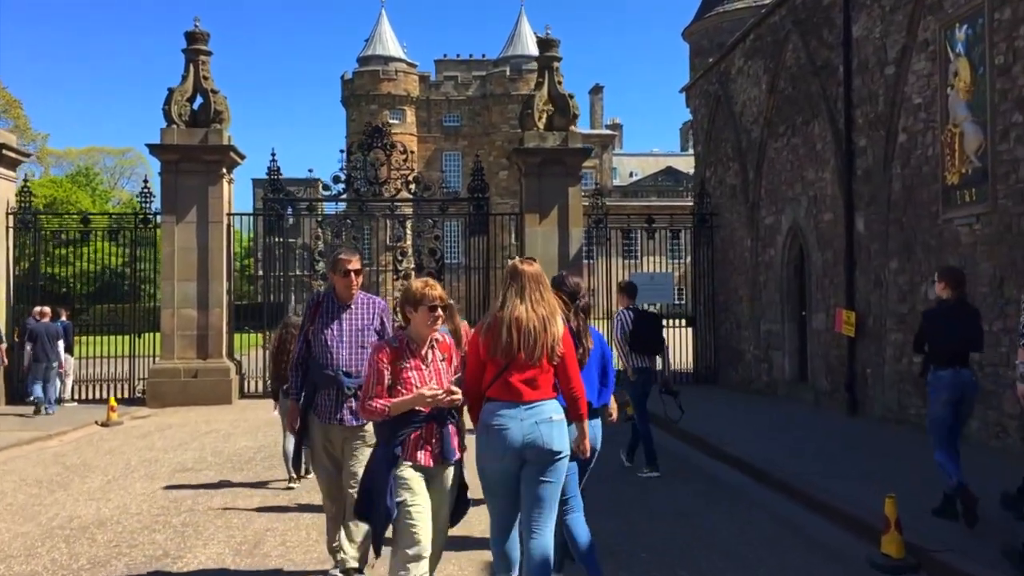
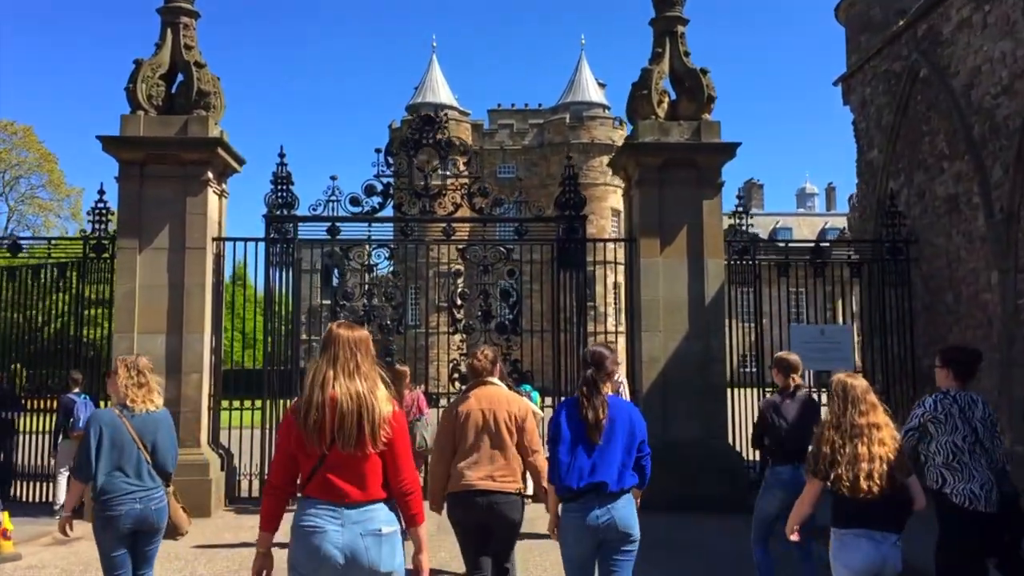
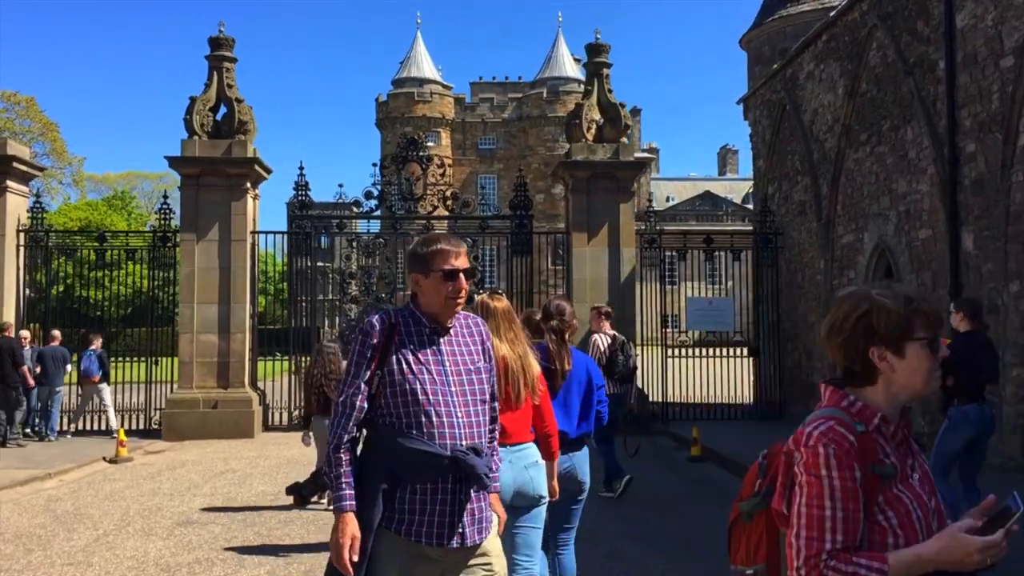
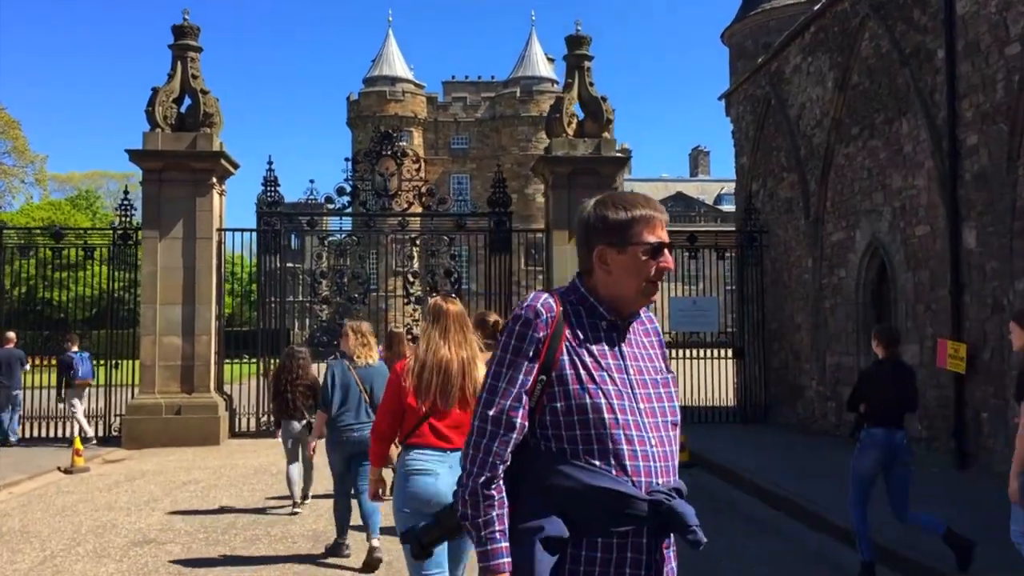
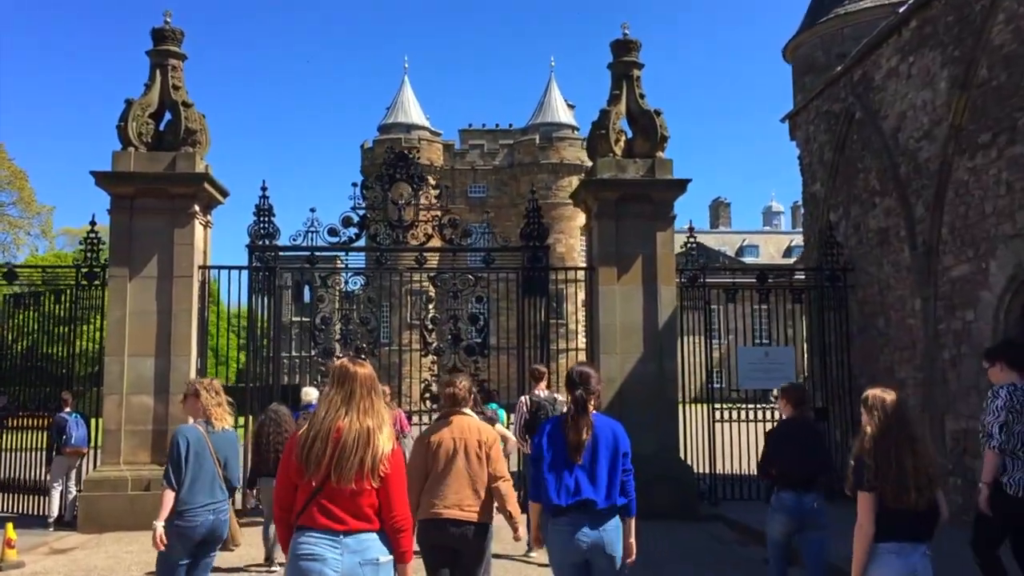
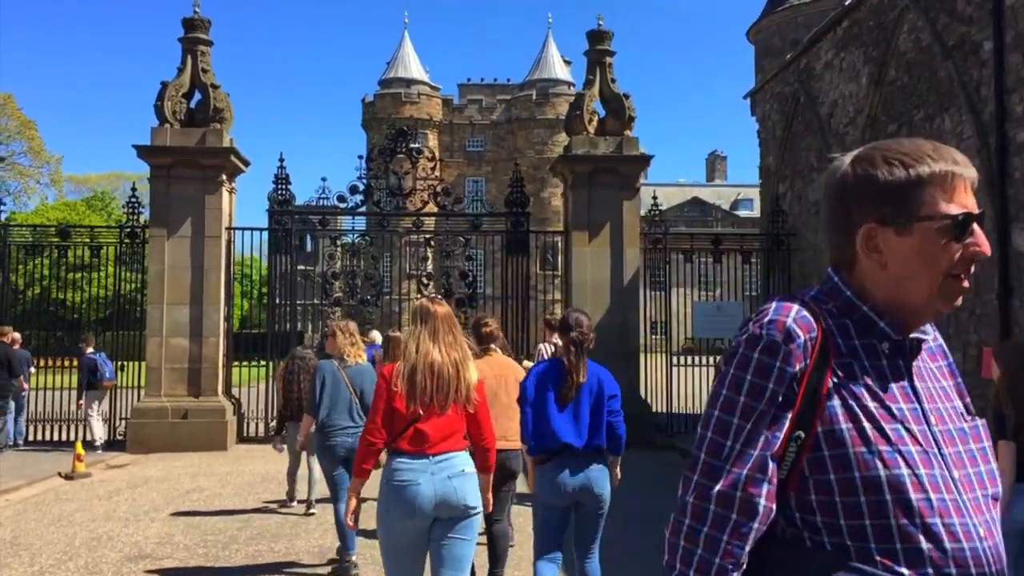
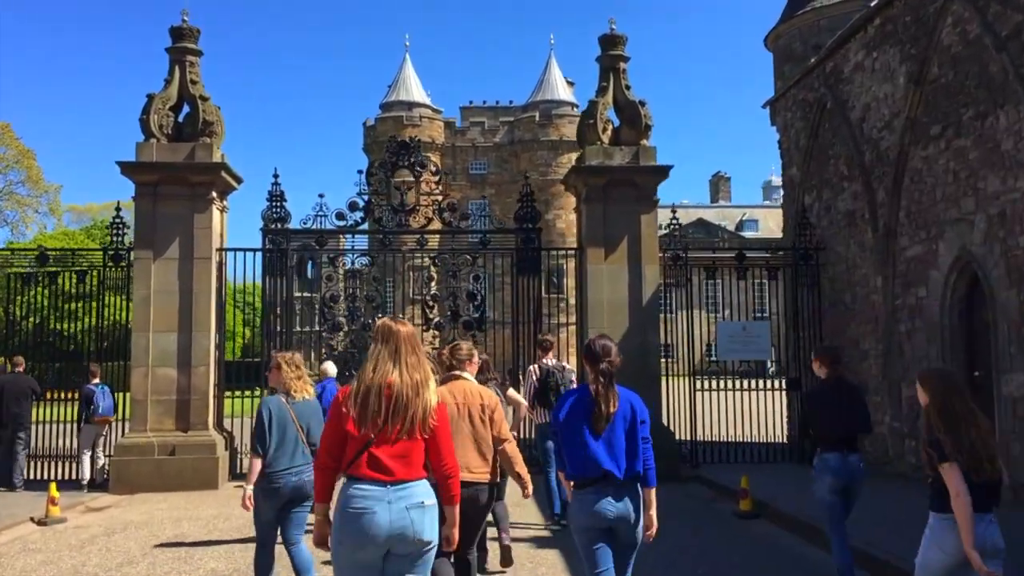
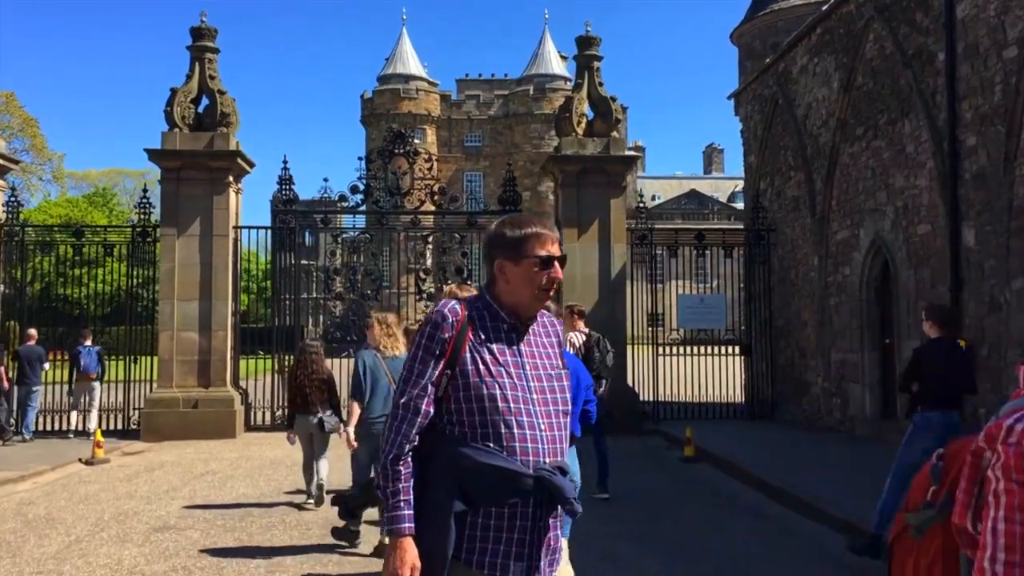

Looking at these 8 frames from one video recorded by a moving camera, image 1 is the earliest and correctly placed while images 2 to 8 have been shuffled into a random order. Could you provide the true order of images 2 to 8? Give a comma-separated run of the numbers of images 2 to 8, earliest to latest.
3, 8, 4, 6, 7, 5, 2
